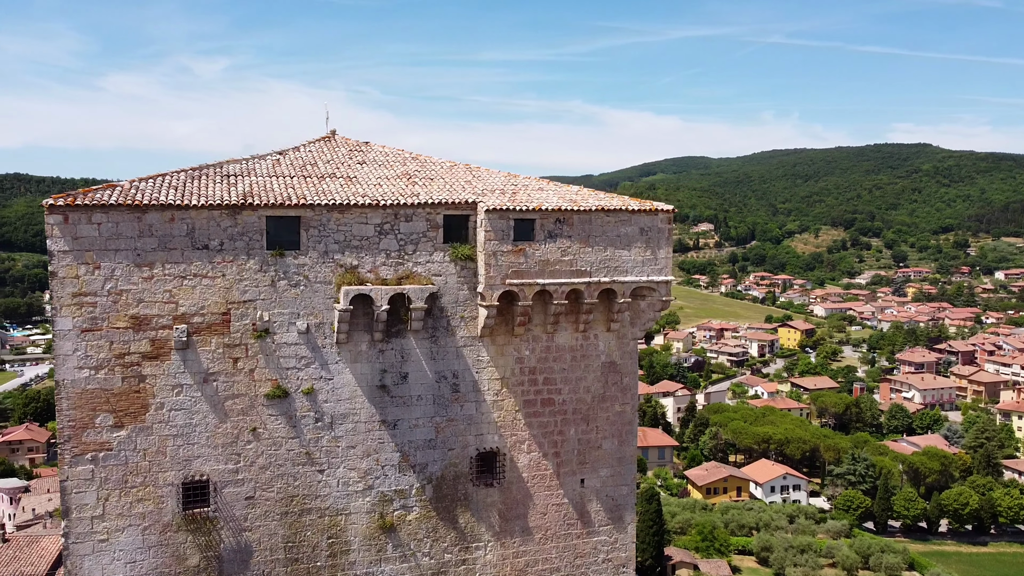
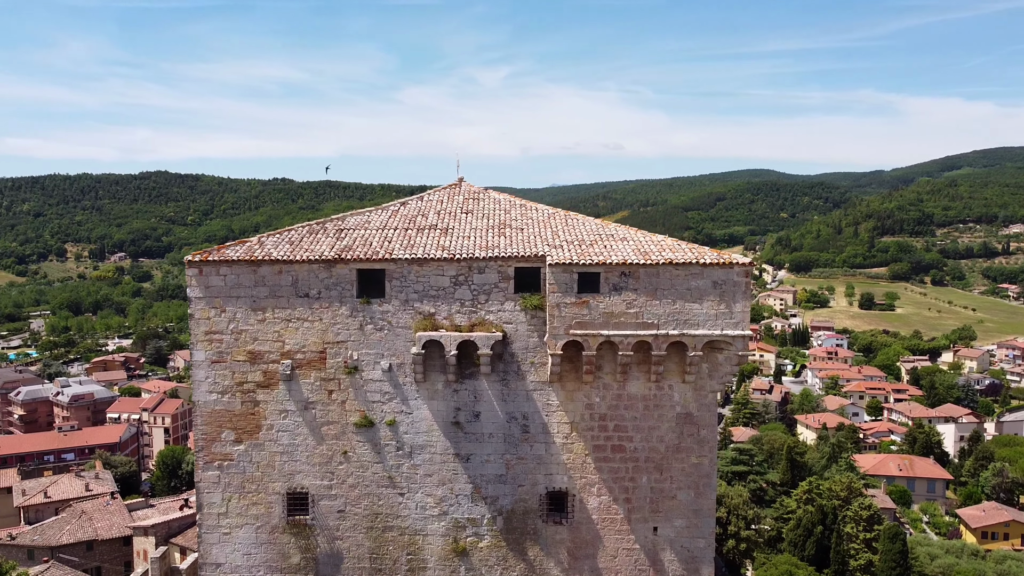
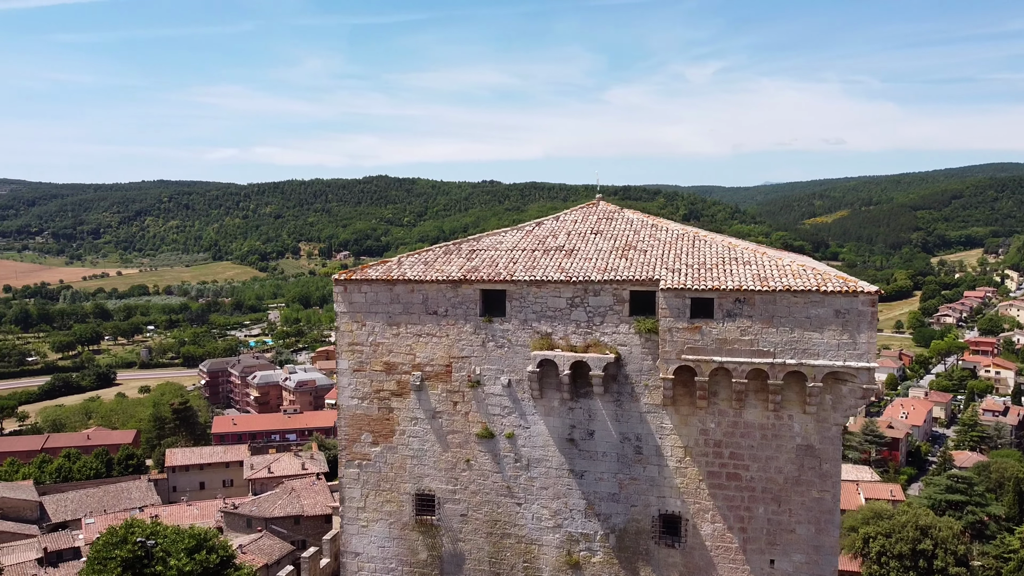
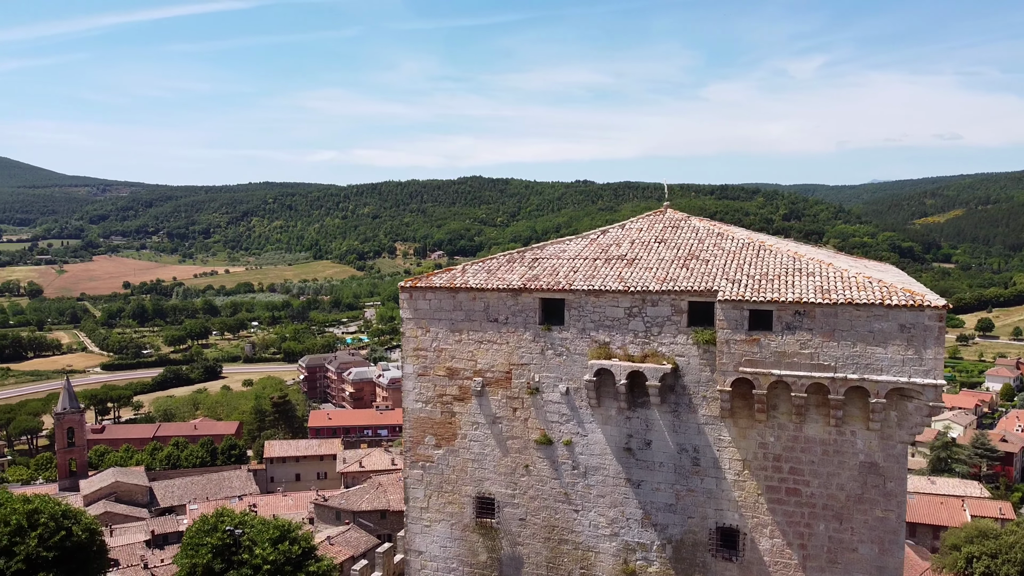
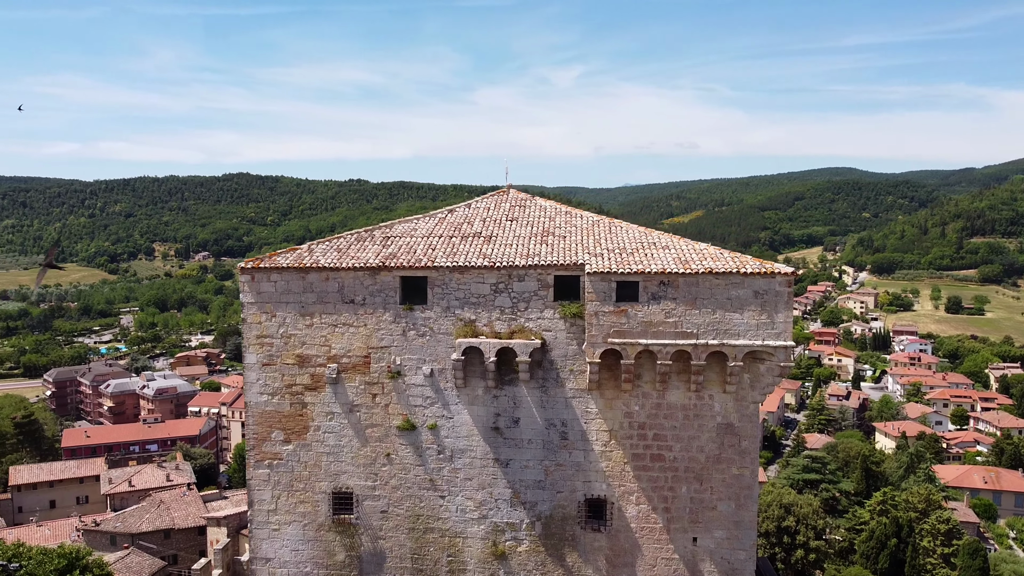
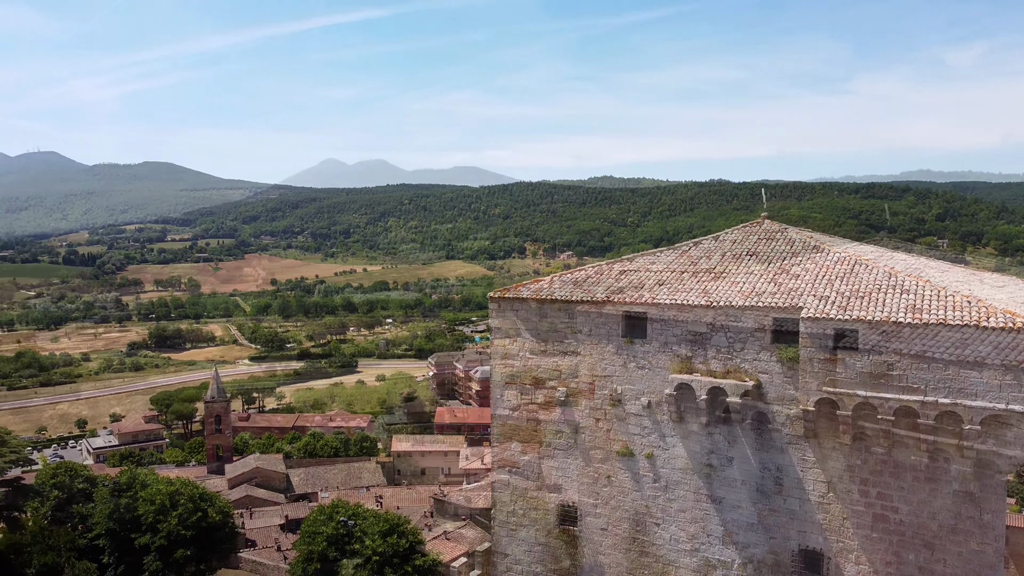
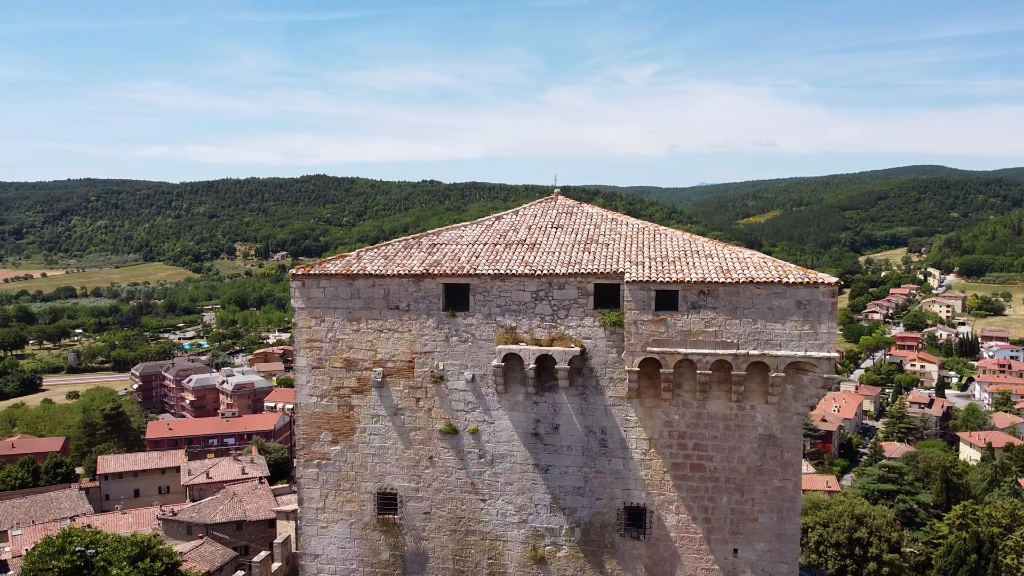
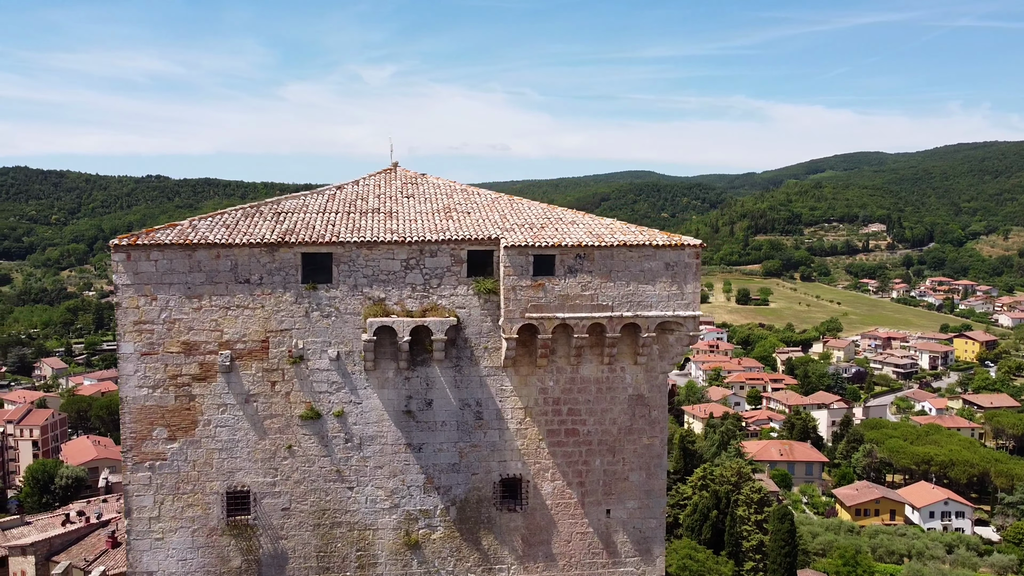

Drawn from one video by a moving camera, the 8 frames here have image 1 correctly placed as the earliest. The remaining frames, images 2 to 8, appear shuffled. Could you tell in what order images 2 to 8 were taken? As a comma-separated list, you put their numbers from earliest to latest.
8, 2, 5, 7, 3, 4, 6
